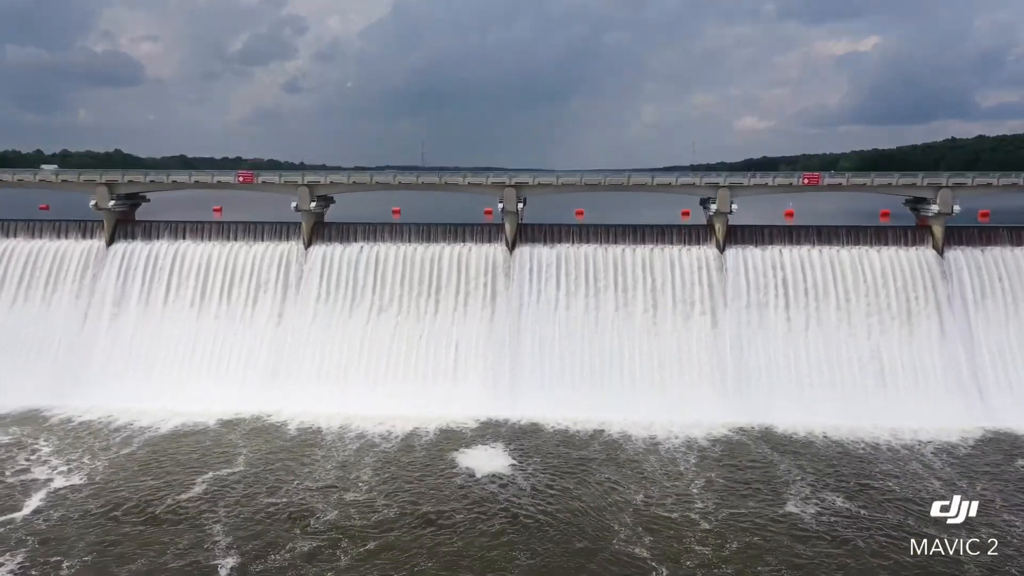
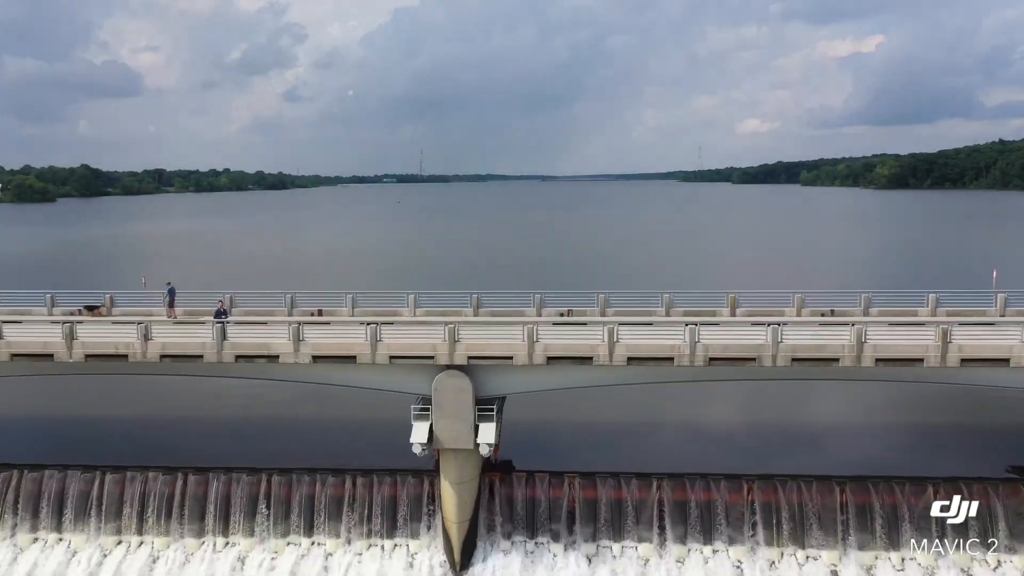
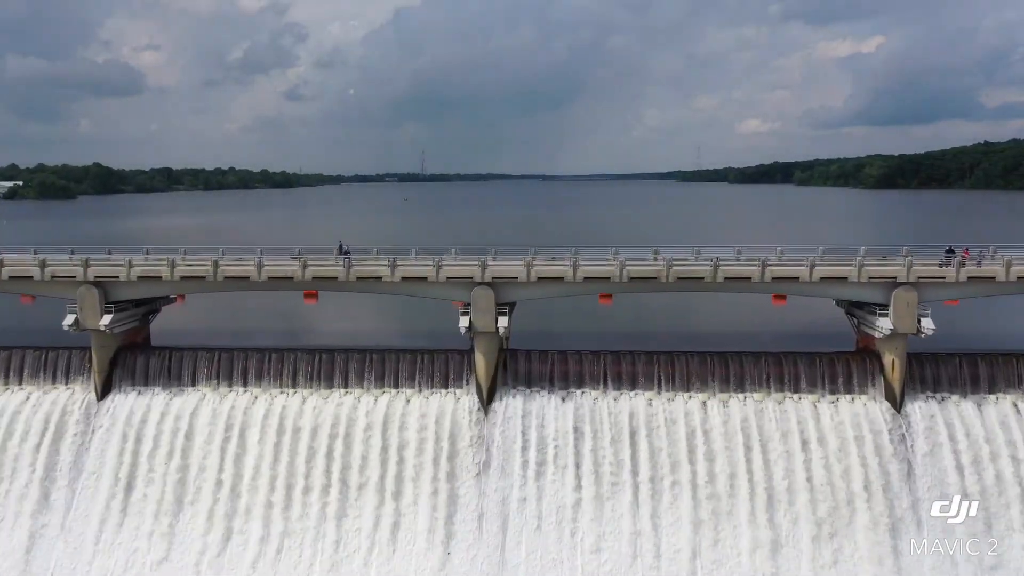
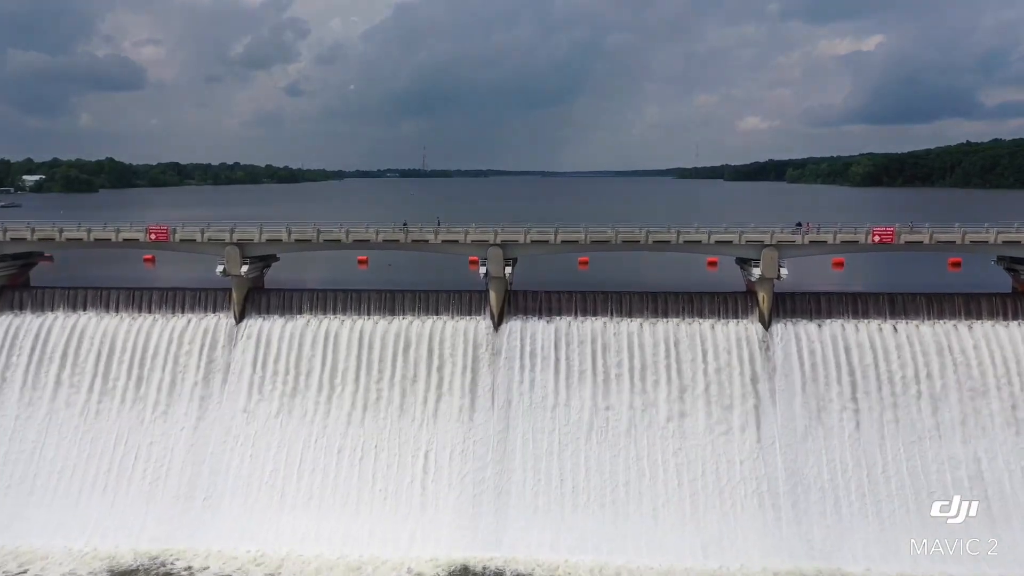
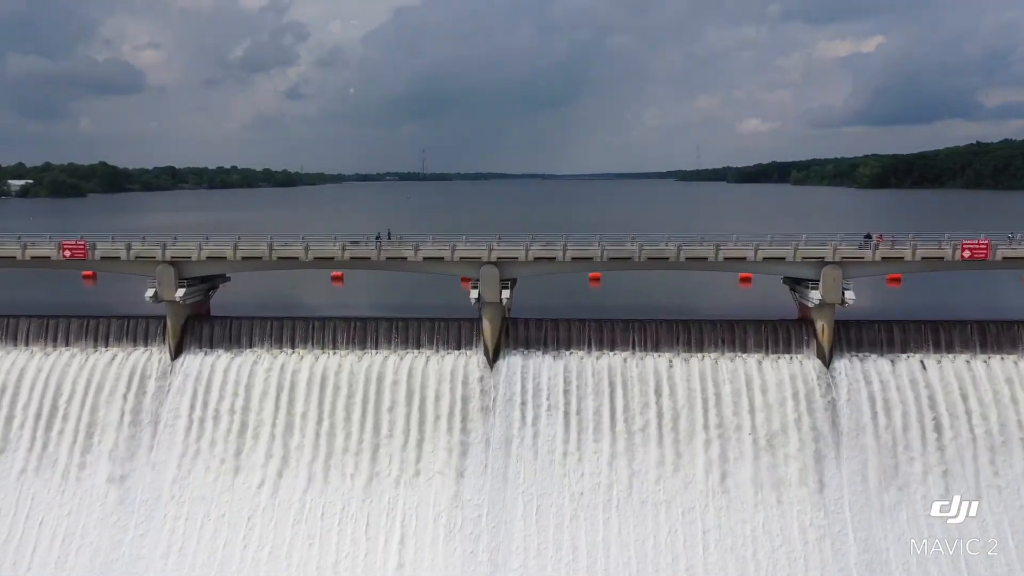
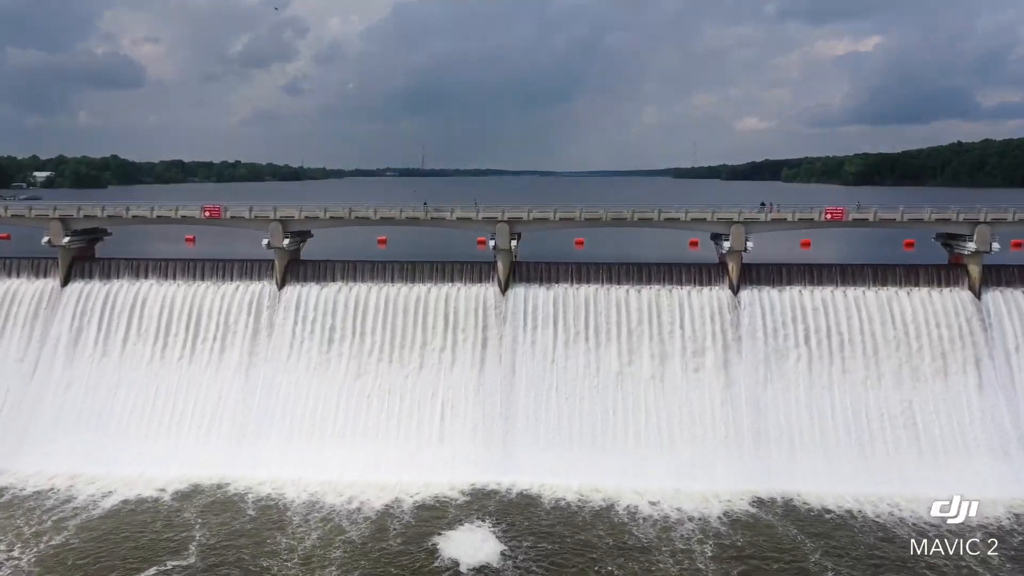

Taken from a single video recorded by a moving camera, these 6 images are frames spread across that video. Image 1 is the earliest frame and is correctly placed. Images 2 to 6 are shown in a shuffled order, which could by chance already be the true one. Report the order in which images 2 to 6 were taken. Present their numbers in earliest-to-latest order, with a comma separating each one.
6, 4, 5, 3, 2
